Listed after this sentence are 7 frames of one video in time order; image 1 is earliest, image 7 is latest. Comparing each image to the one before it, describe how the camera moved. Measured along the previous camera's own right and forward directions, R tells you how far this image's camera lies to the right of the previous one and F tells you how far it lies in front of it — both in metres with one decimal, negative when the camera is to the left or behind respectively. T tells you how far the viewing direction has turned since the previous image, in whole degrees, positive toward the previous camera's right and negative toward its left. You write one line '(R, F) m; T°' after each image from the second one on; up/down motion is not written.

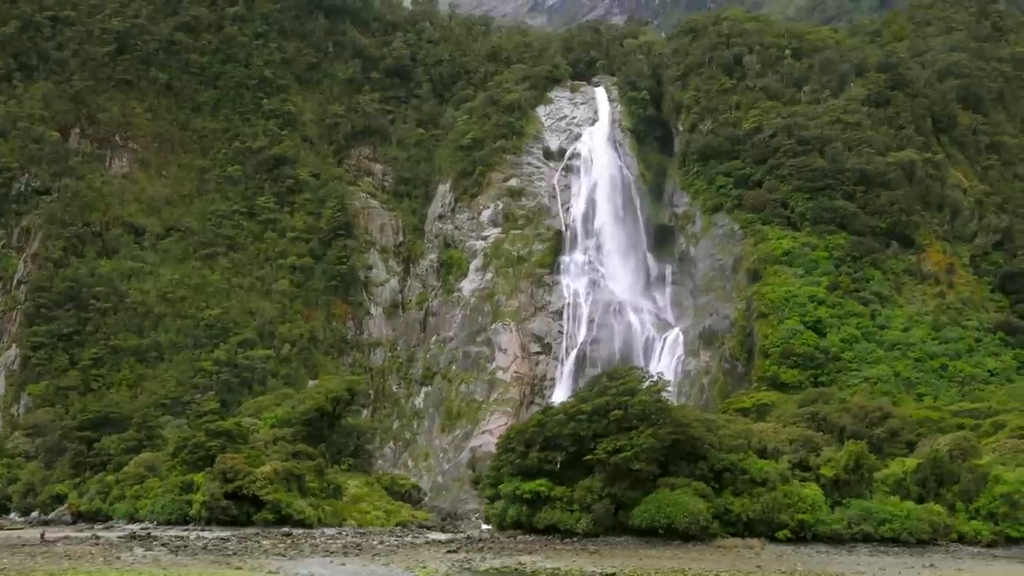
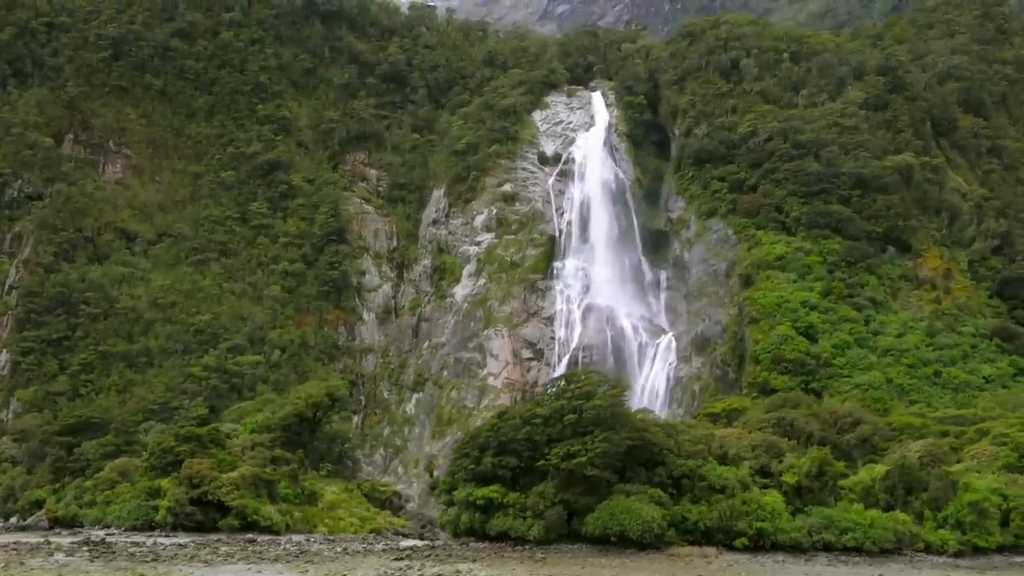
(+0.9, +0.4) m; -1°
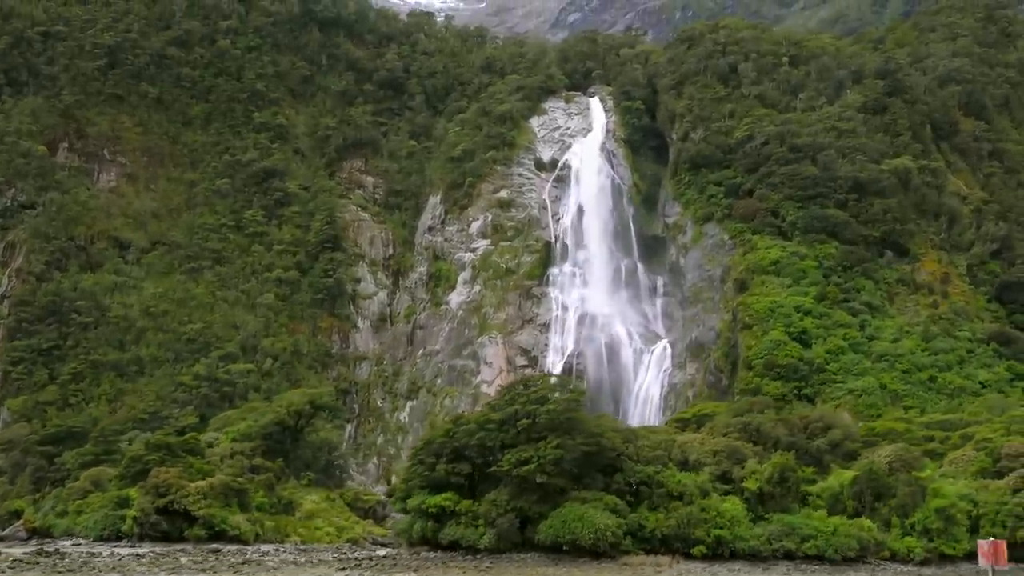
(+0.9, +0.4) m; -1°
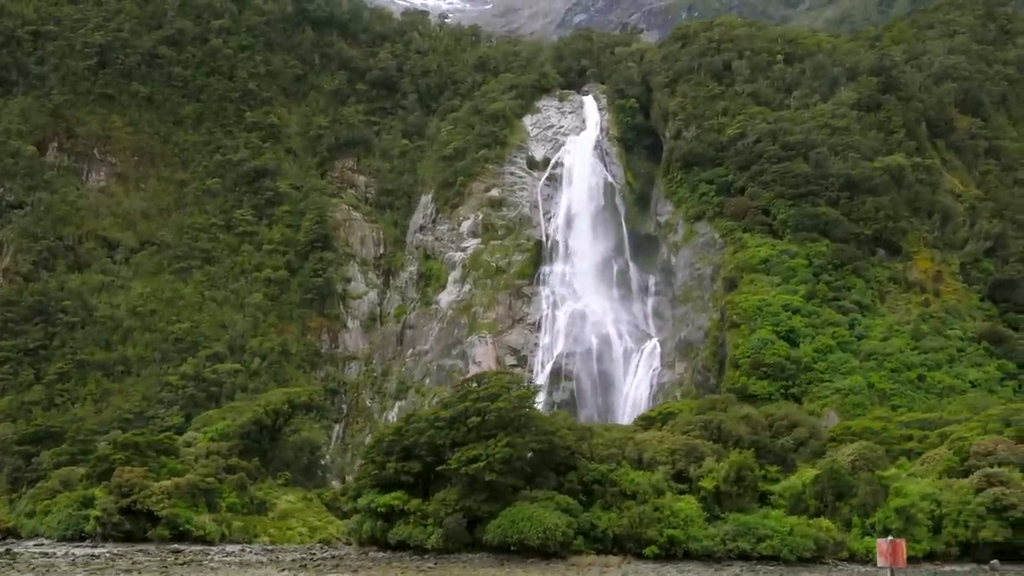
(+0.8, +0.3) m; 0°
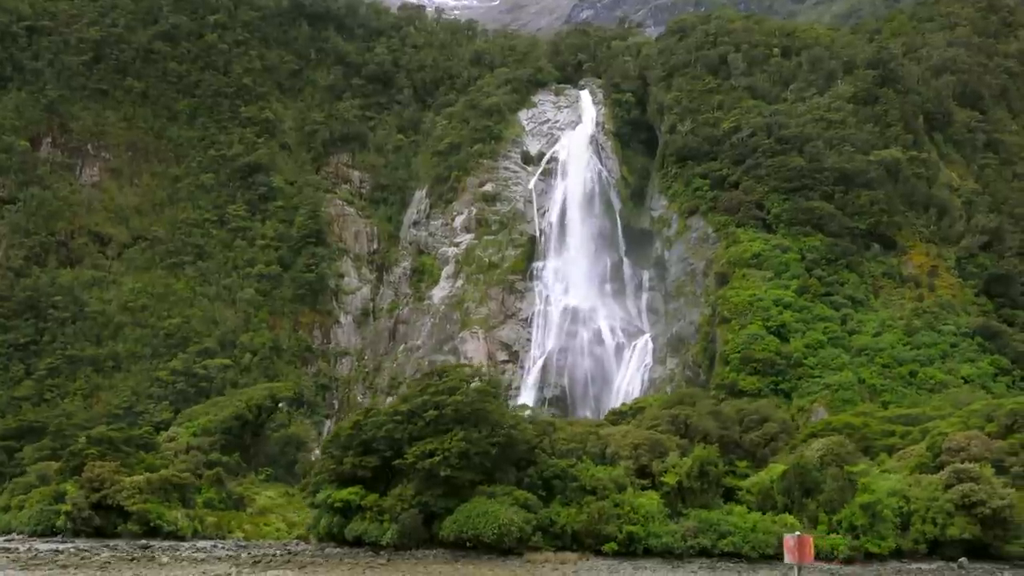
(+0.7, +0.3) m; 0°
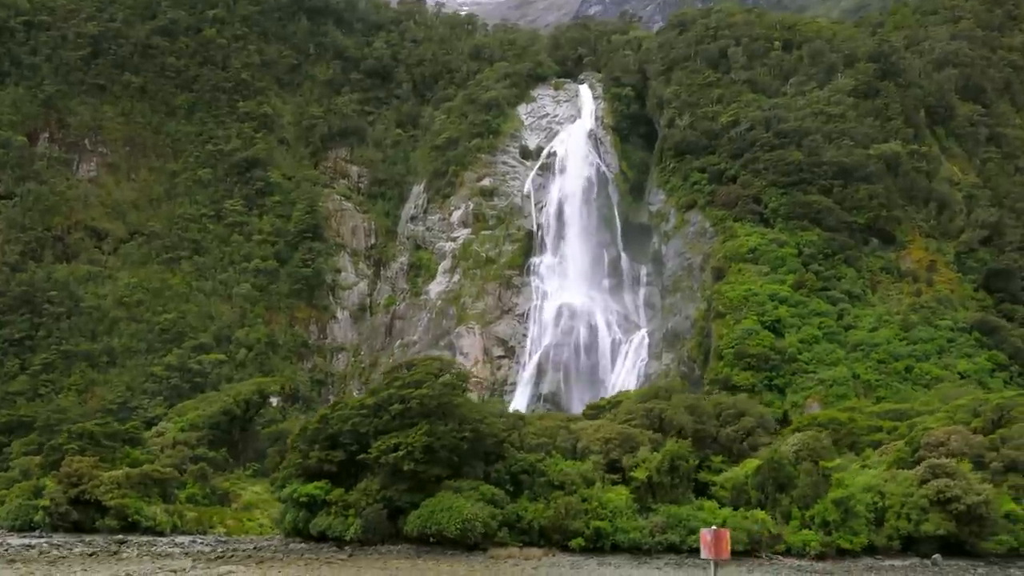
(+0.6, +0.2) m; -1°
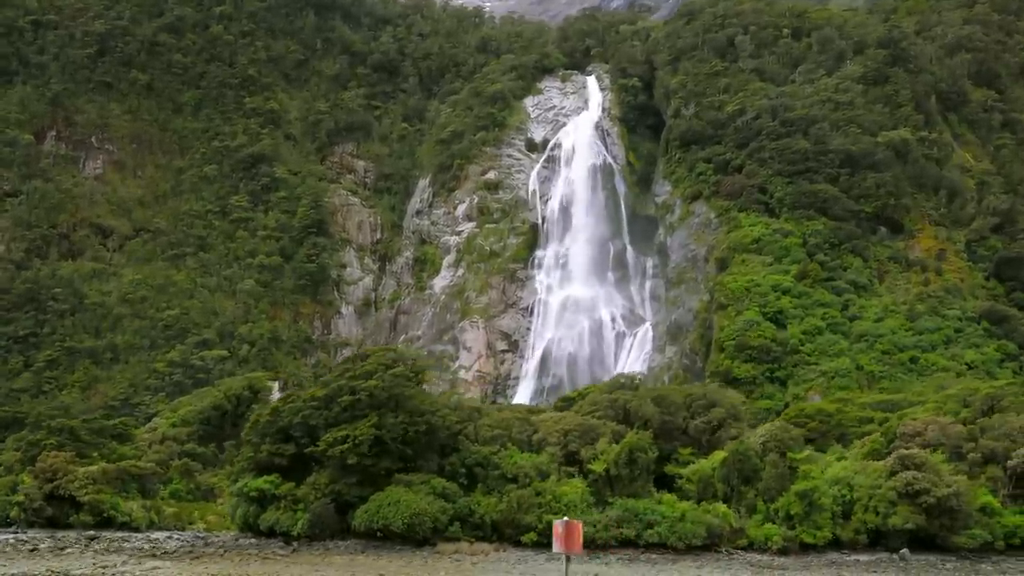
(+1.0, +0.4) m; -1°
